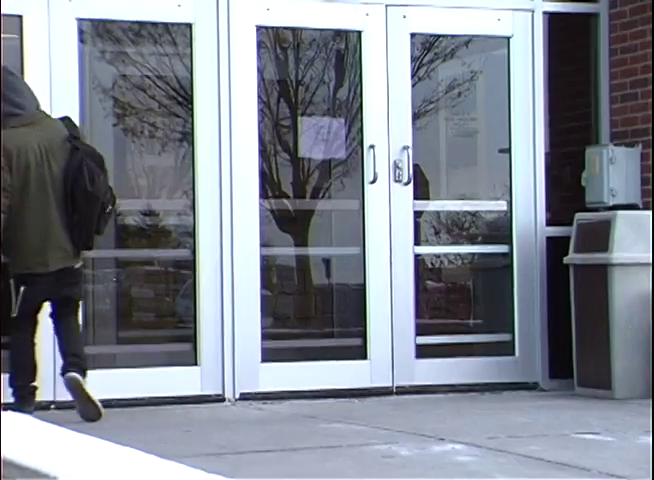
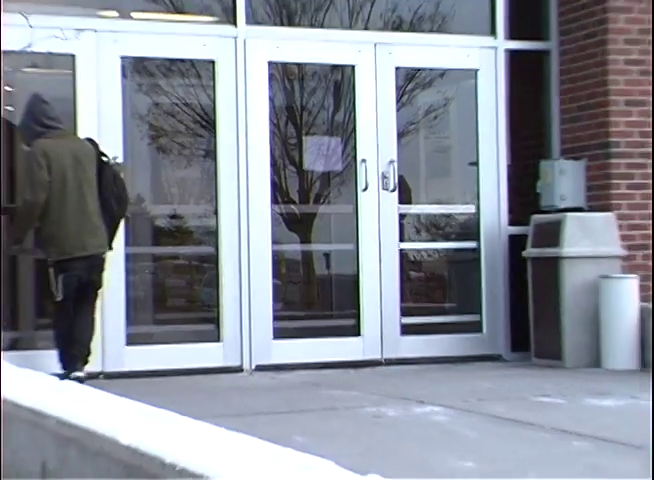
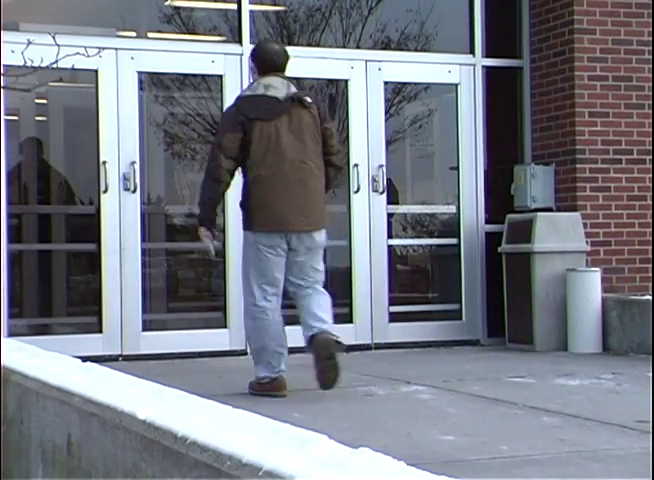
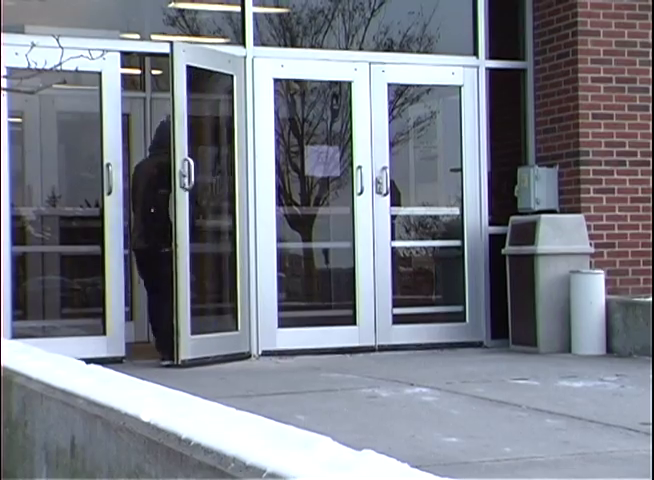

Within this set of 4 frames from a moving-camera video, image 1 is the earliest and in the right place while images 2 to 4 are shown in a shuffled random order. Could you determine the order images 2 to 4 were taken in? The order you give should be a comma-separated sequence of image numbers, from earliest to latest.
2, 4, 3
